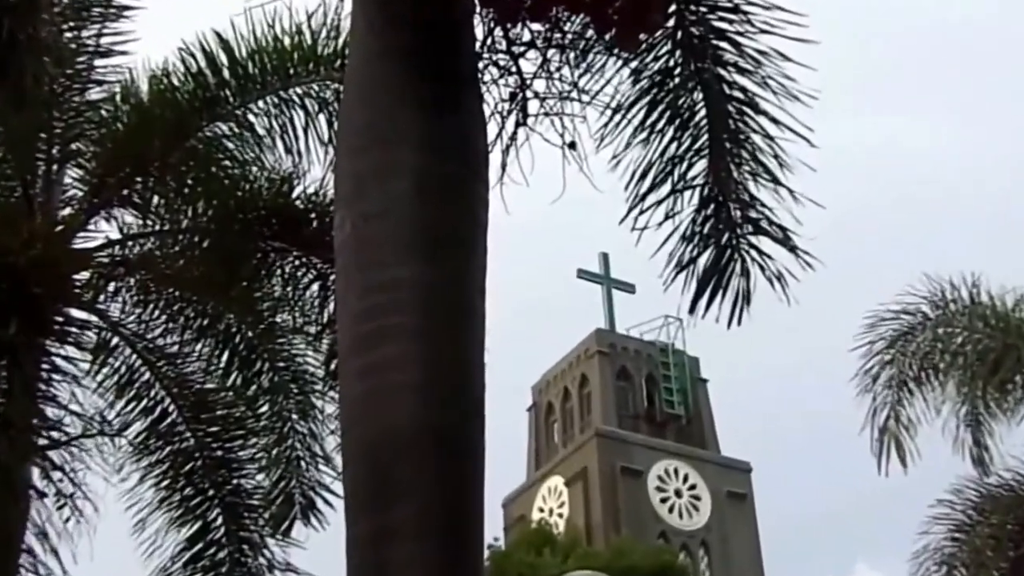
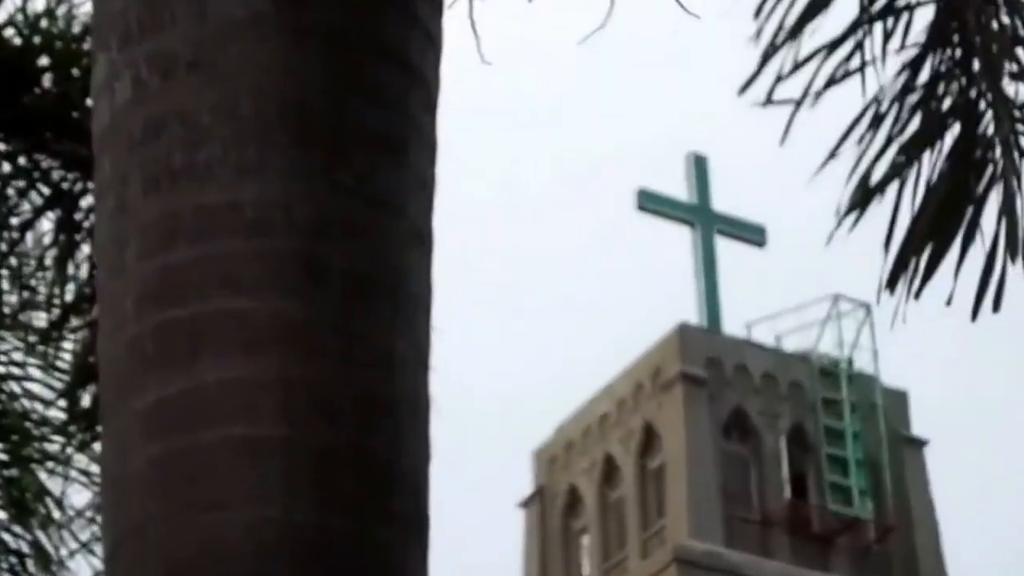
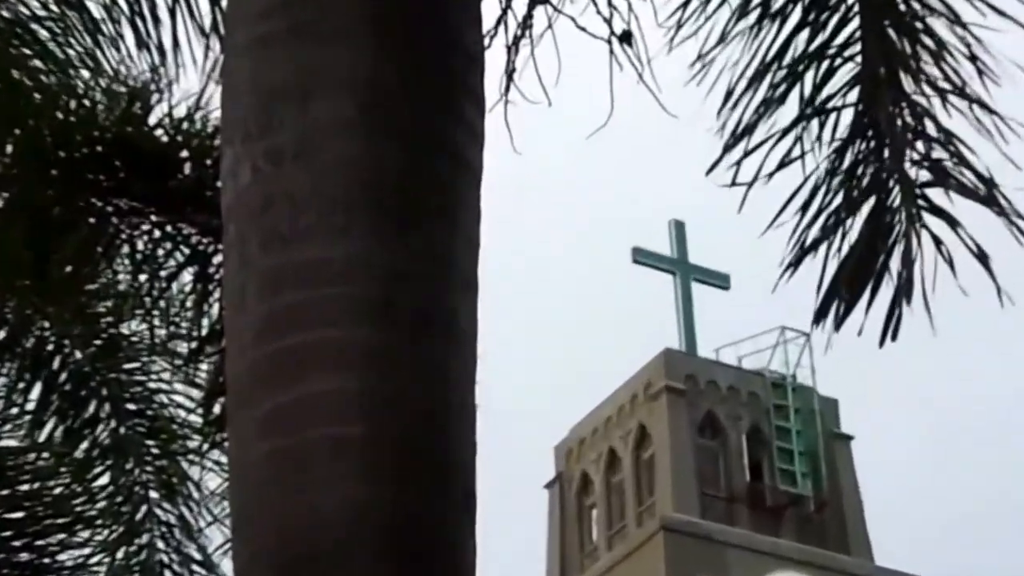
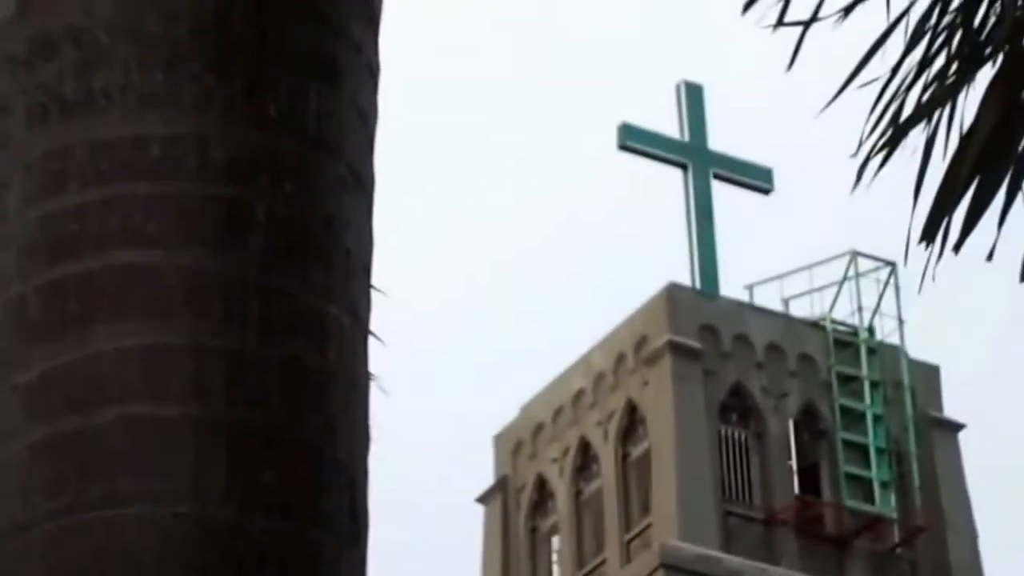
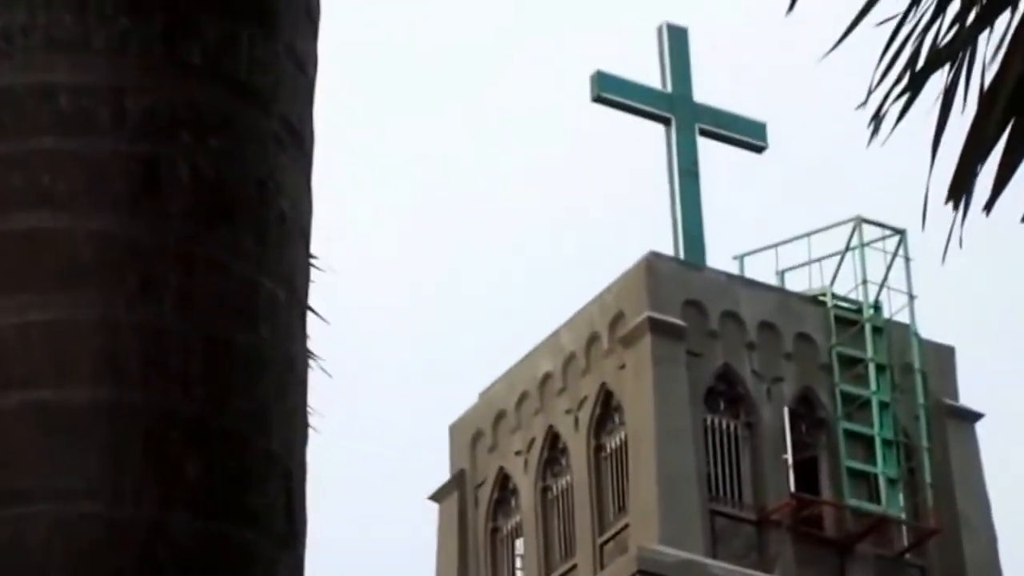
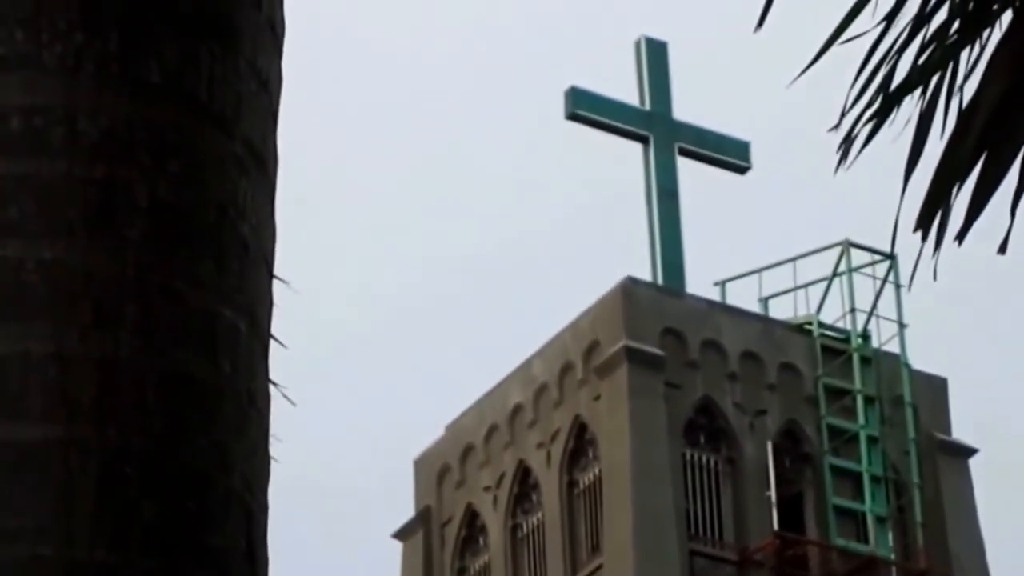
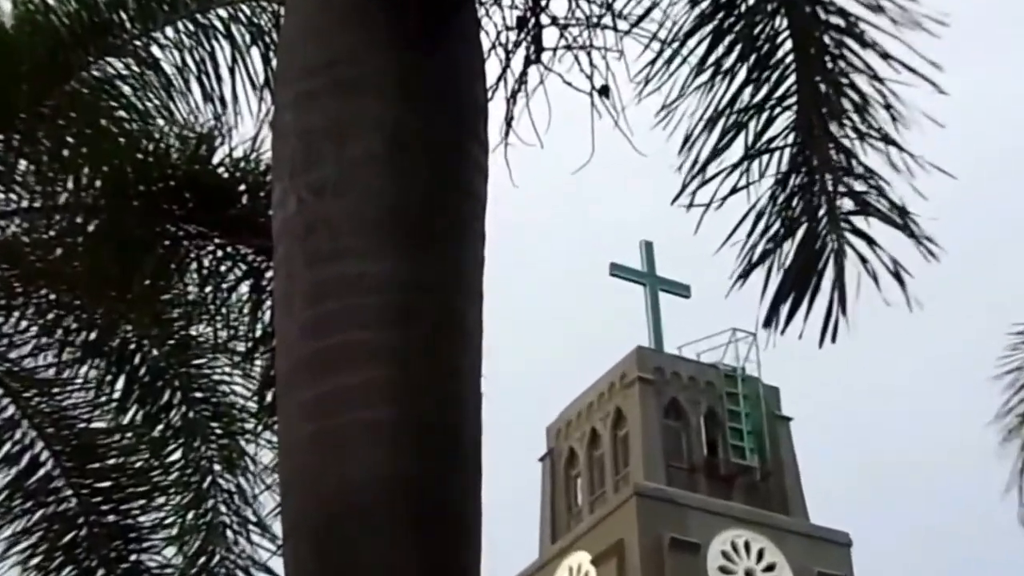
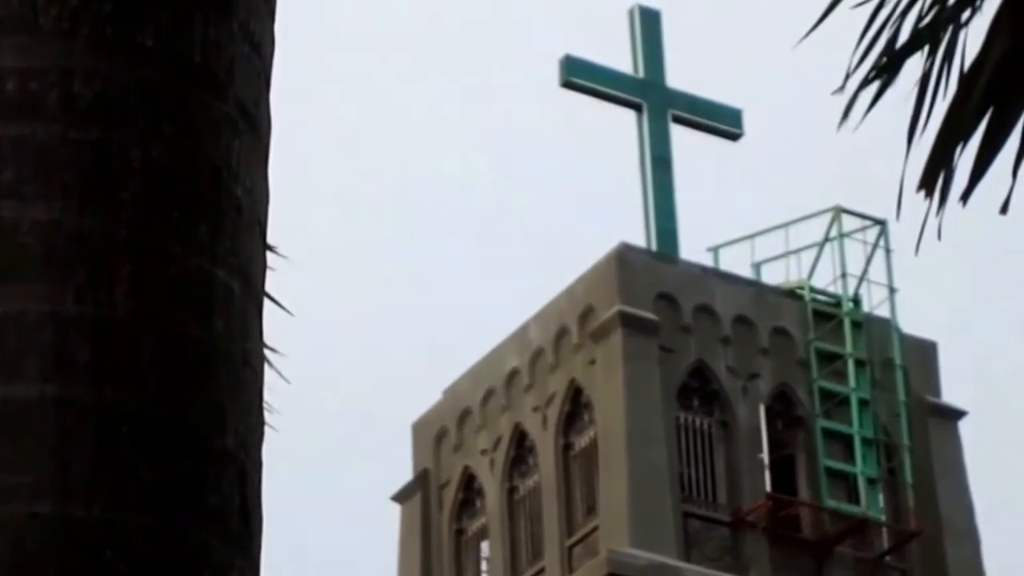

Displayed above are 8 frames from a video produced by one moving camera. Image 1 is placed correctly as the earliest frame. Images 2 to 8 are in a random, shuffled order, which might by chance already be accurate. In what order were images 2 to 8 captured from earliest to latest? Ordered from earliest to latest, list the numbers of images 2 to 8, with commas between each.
7, 3, 2, 4, 5, 8, 6
